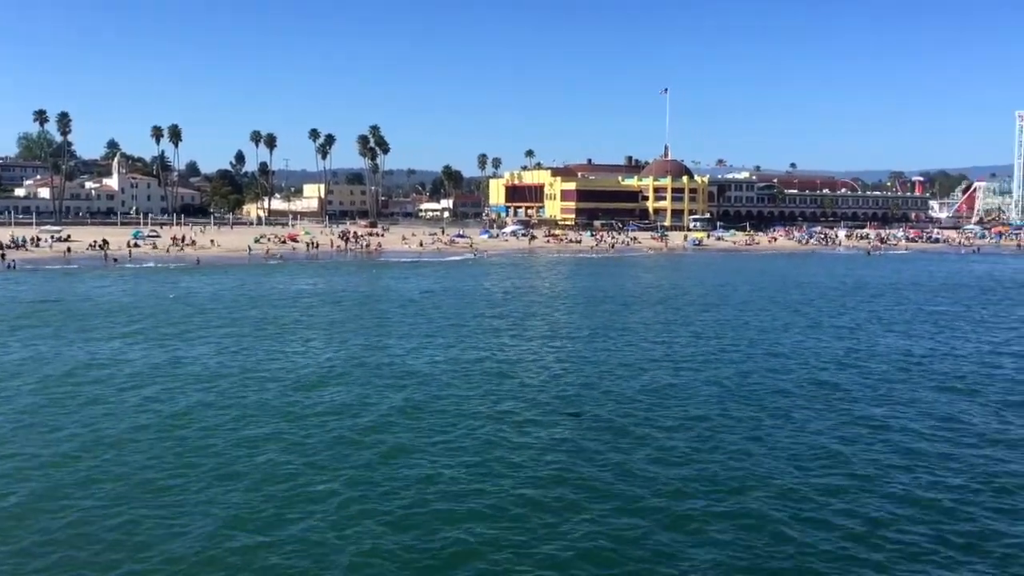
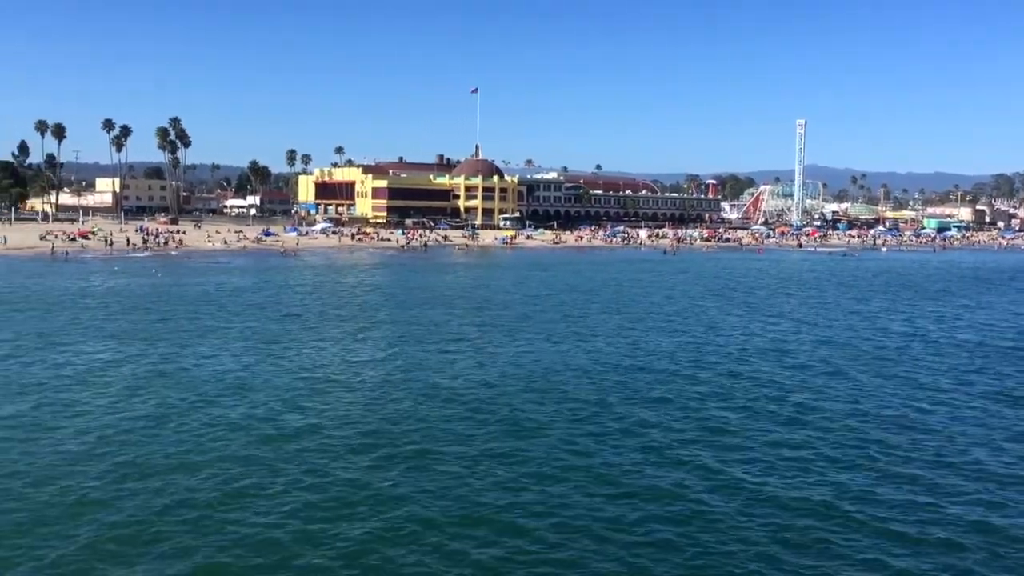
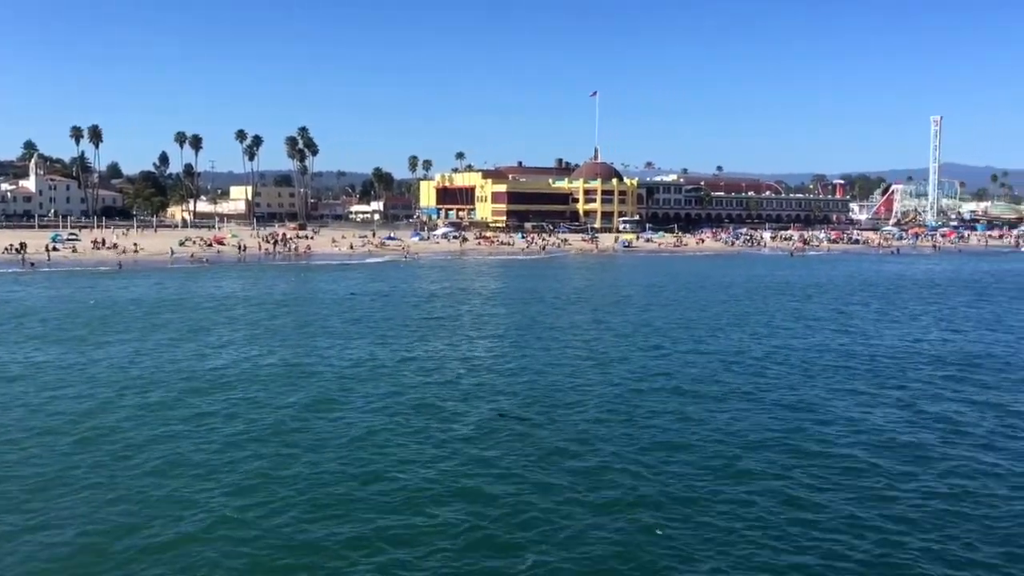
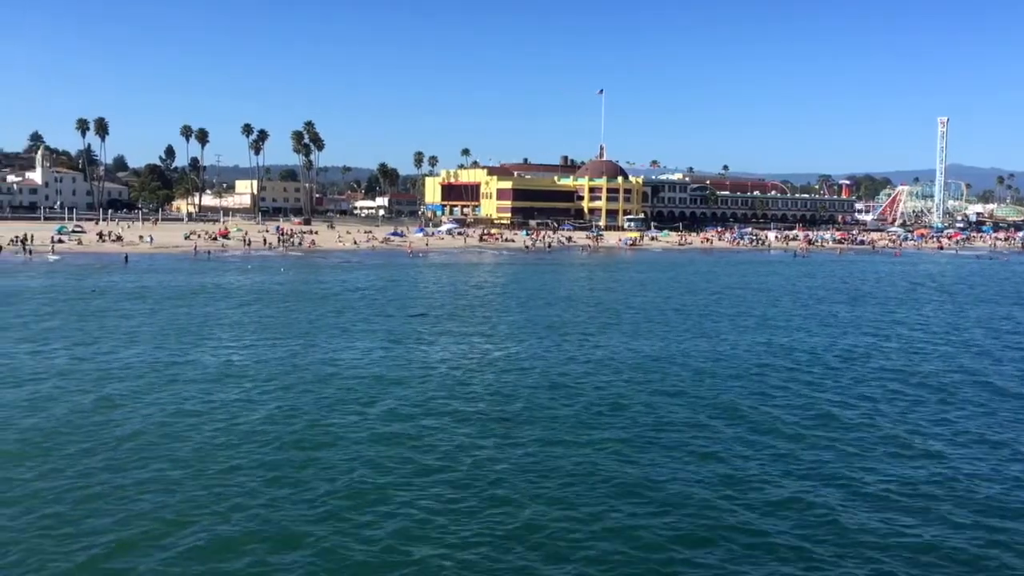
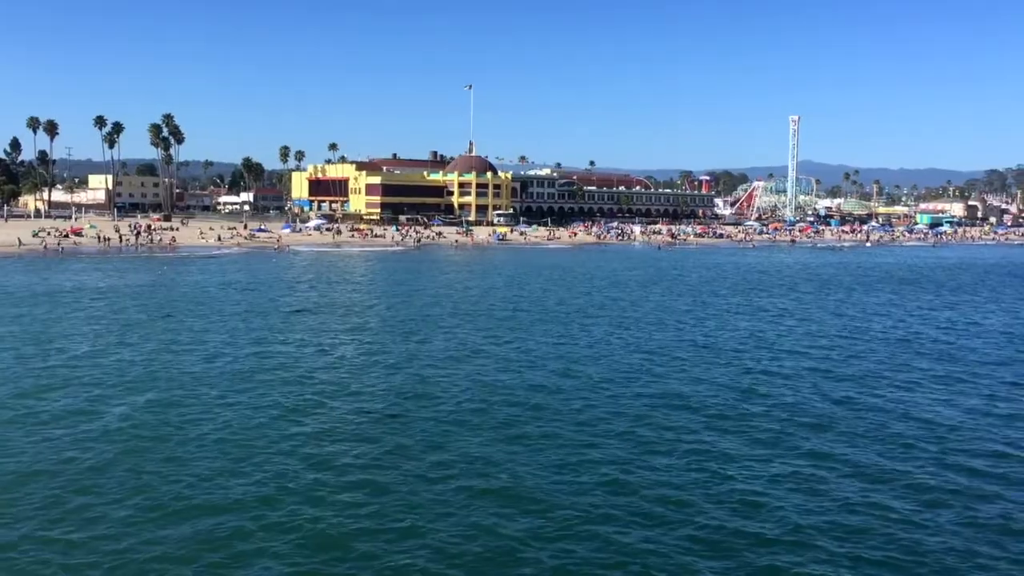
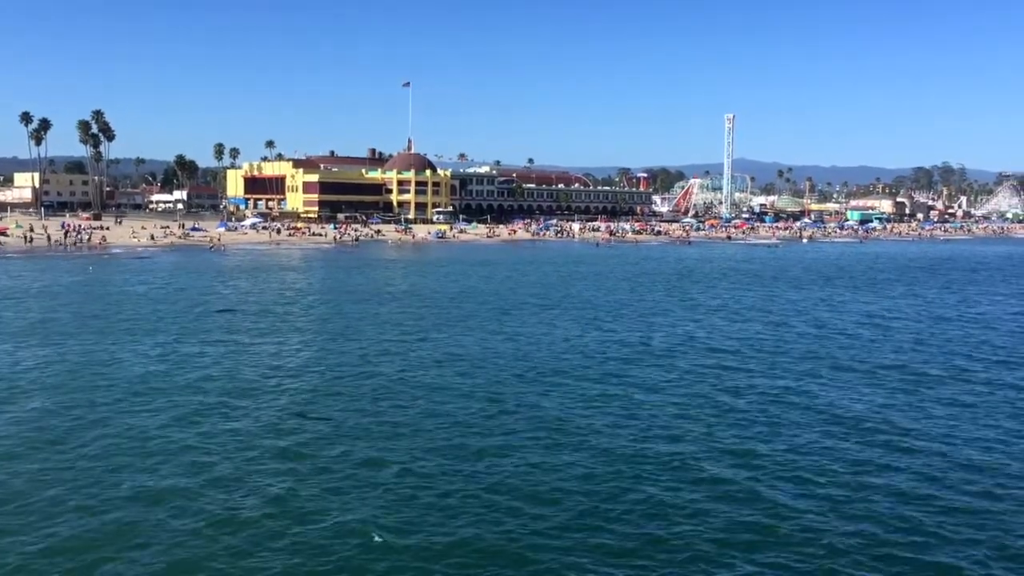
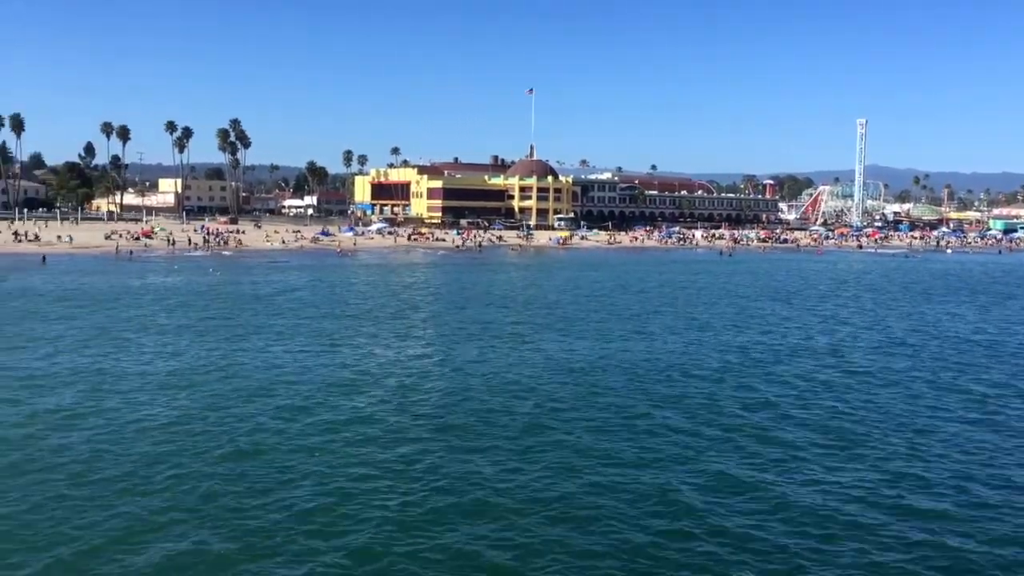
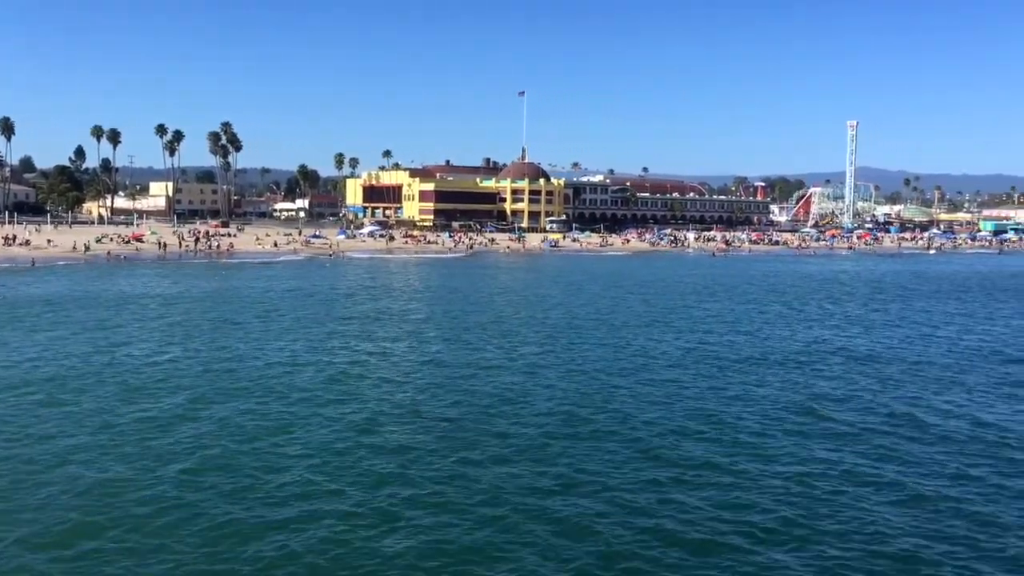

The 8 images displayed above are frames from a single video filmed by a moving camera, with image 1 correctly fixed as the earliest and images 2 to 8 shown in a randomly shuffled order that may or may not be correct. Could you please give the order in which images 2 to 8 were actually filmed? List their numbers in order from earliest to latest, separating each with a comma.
3, 8, 5, 6, 2, 7, 4
